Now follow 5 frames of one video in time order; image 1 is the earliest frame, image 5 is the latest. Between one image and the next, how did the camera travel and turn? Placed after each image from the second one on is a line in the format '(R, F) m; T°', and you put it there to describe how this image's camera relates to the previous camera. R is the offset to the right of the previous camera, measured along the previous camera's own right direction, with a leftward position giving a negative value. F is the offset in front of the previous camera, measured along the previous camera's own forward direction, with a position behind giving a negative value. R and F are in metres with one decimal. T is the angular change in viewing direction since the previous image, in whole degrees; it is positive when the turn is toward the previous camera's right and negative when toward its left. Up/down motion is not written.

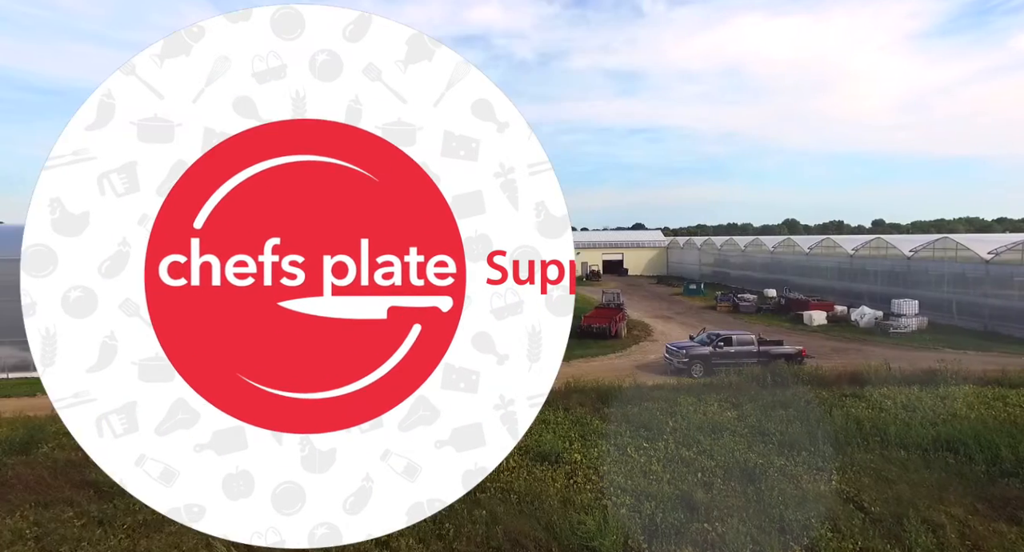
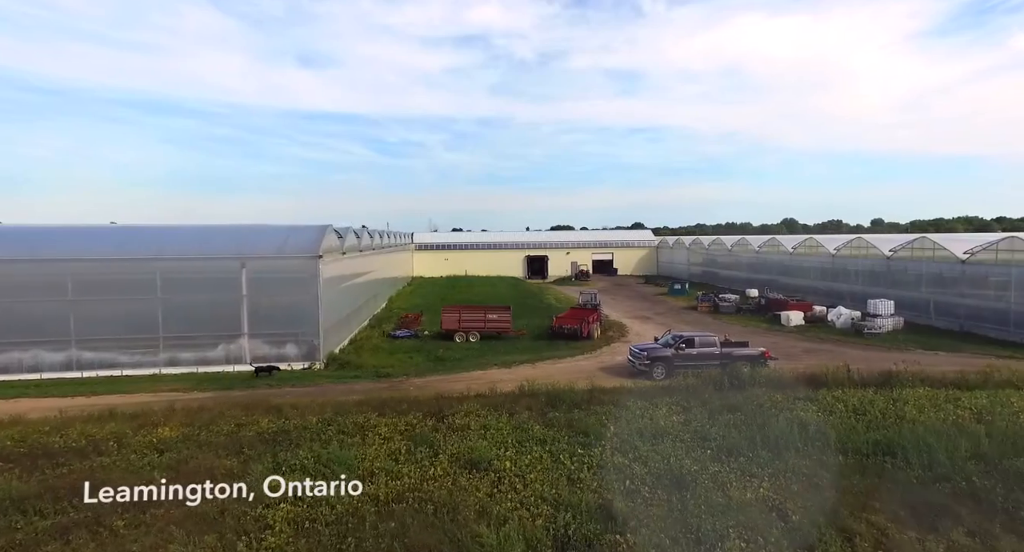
(+1.1, +0.1) m; 0°
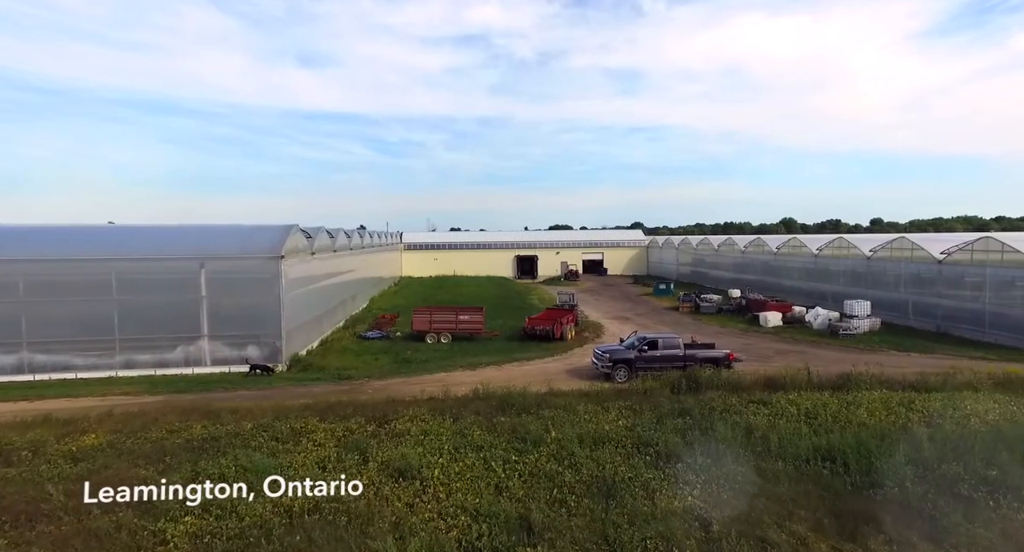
(+1.1, +0.2) m; 0°
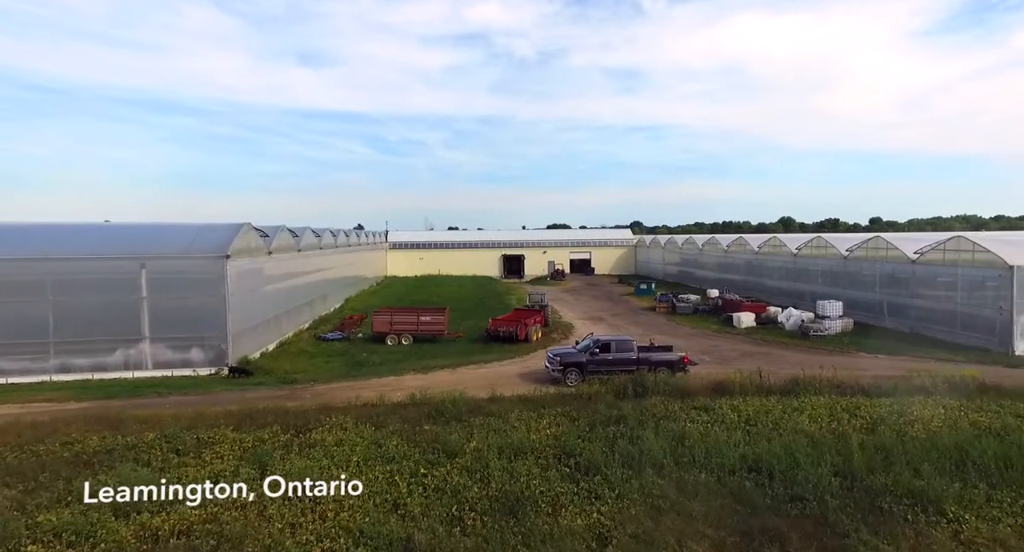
(+1.4, +0.4) m; 0°
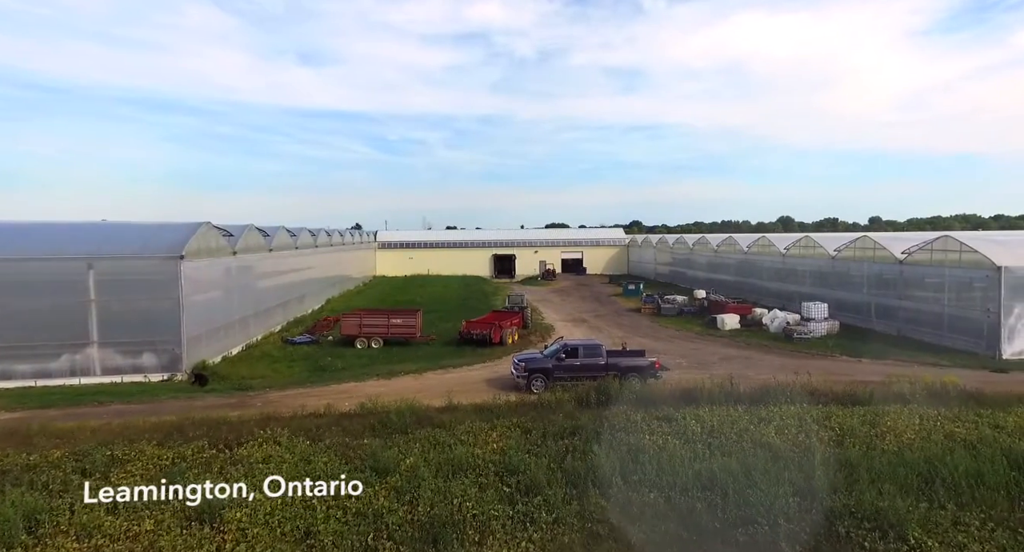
(+1.0, +0.7) m; 0°
